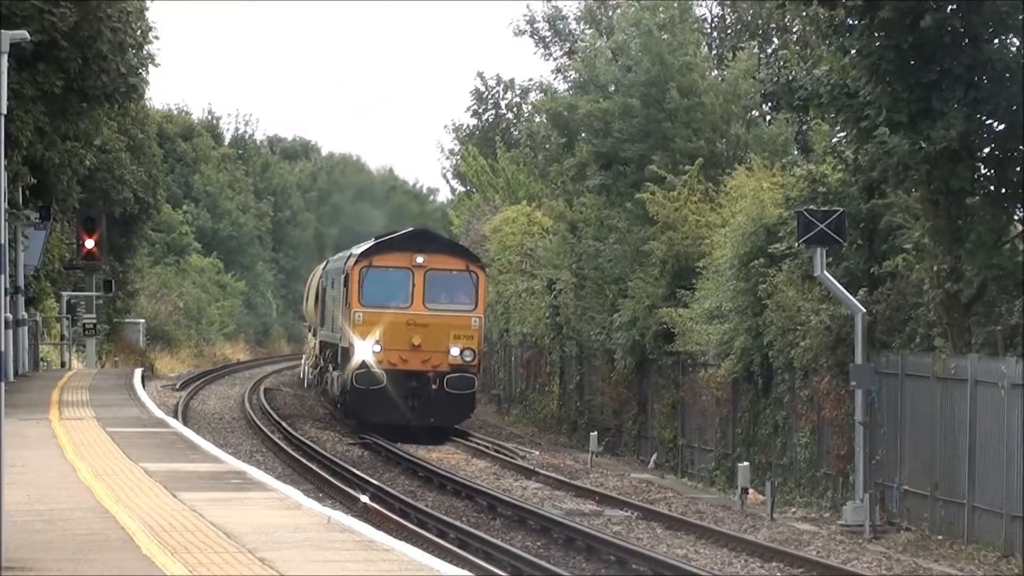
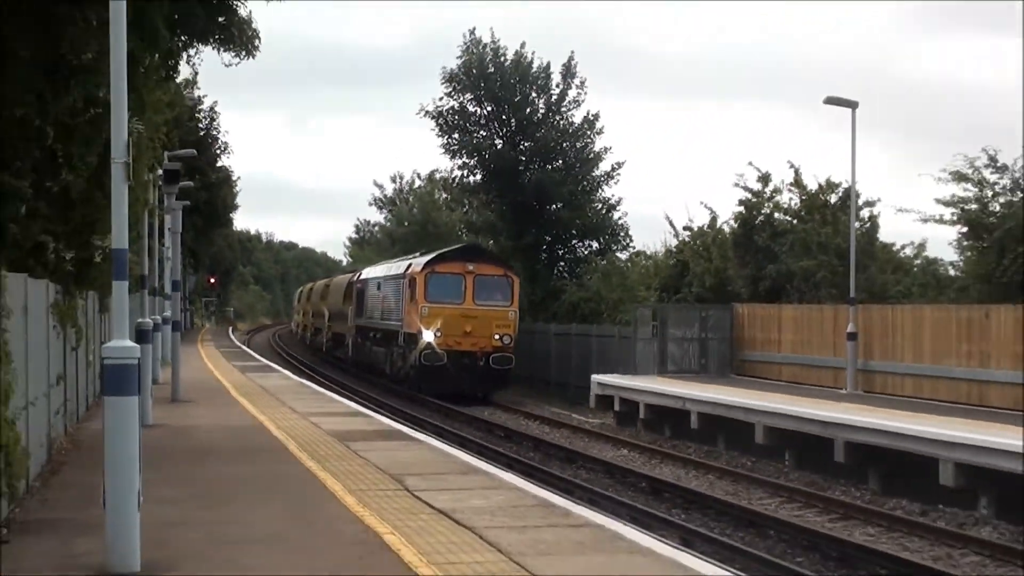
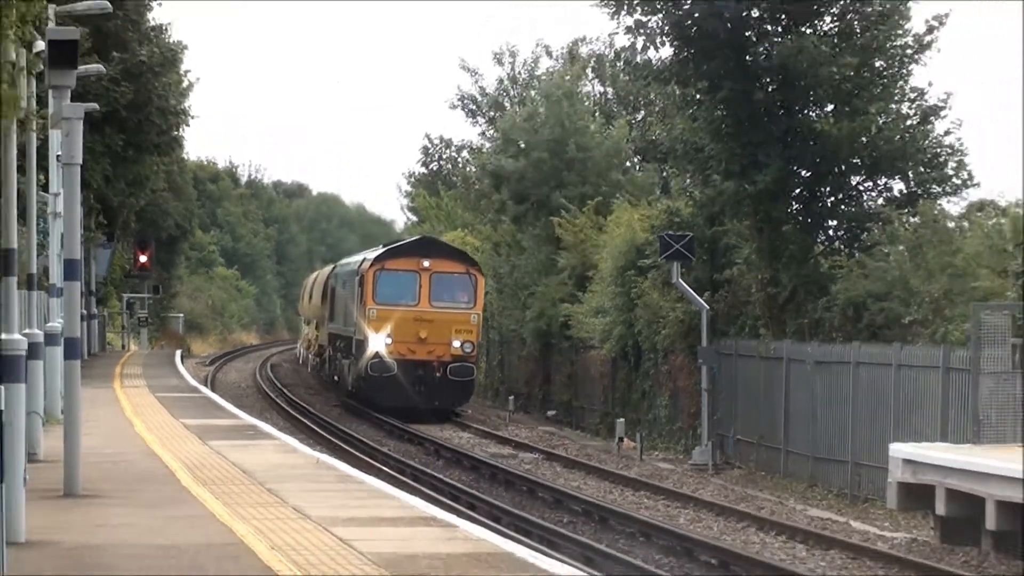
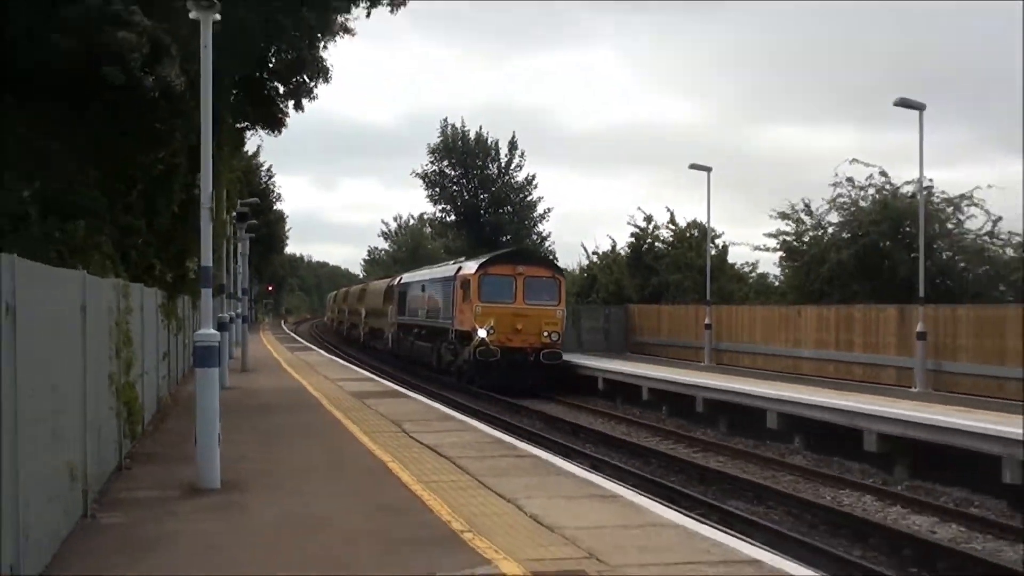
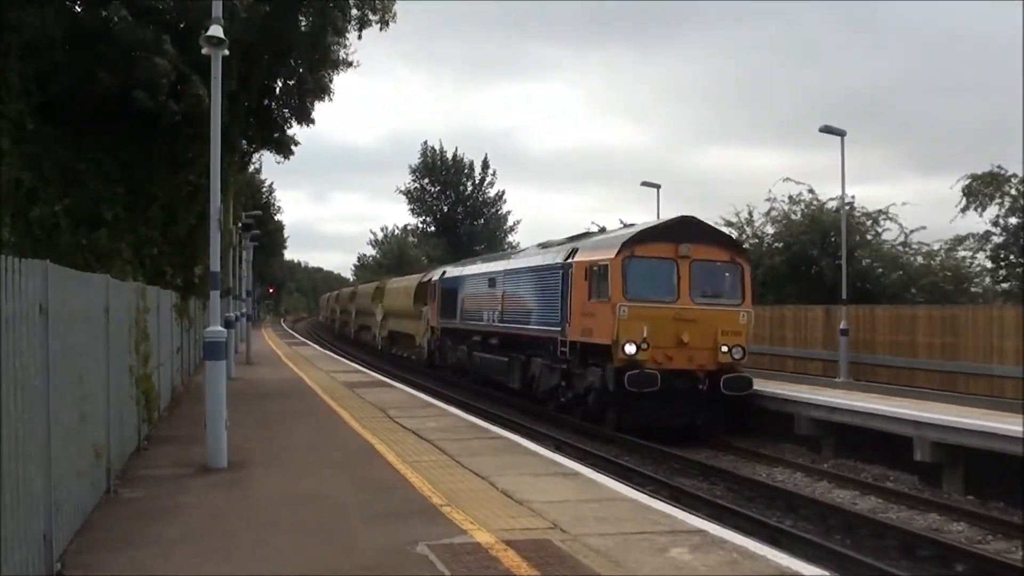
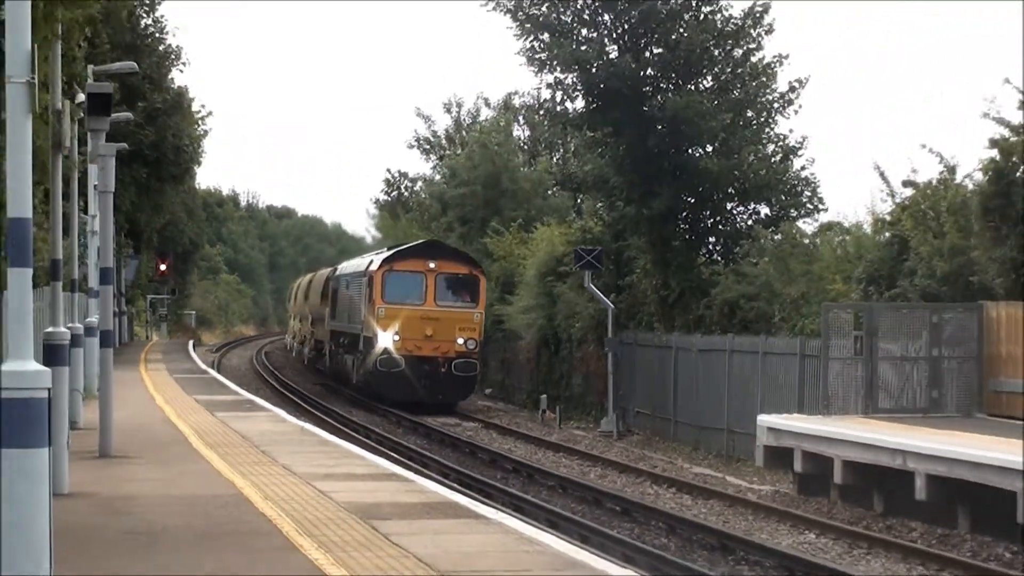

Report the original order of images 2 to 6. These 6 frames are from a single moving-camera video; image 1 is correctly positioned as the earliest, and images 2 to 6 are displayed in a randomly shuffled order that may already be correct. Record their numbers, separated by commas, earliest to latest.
3, 6, 2, 4, 5
